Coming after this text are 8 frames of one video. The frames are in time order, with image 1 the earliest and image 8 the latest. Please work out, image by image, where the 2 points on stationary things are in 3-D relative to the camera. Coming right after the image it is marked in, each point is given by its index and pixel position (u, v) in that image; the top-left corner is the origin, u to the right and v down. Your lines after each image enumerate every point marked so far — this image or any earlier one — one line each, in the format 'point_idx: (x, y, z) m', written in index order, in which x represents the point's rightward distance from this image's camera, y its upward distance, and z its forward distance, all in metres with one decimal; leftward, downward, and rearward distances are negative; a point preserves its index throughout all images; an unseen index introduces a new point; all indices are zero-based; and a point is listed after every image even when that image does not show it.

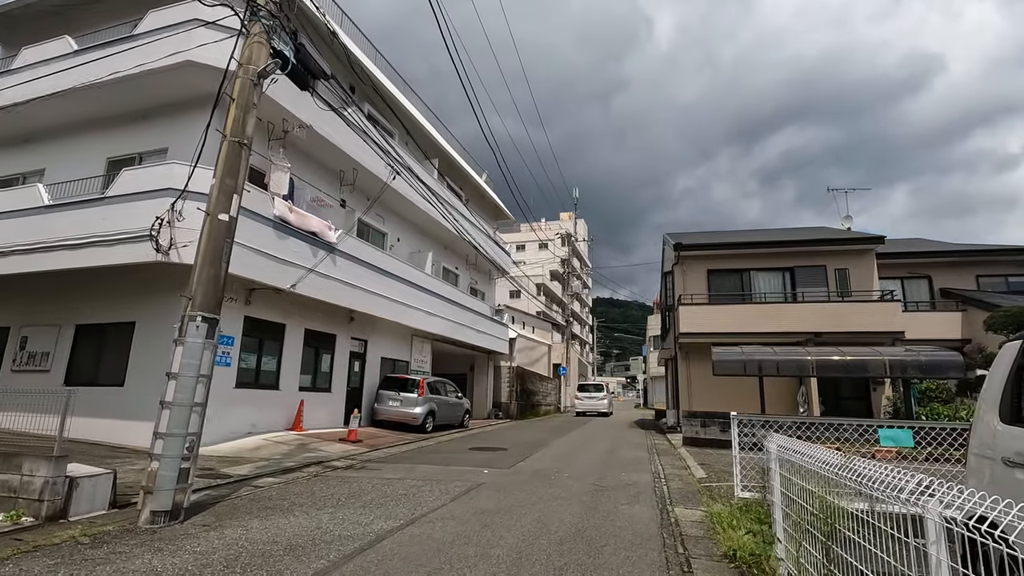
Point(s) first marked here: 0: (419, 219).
0: (-2.9, +2.1, +16.6) m
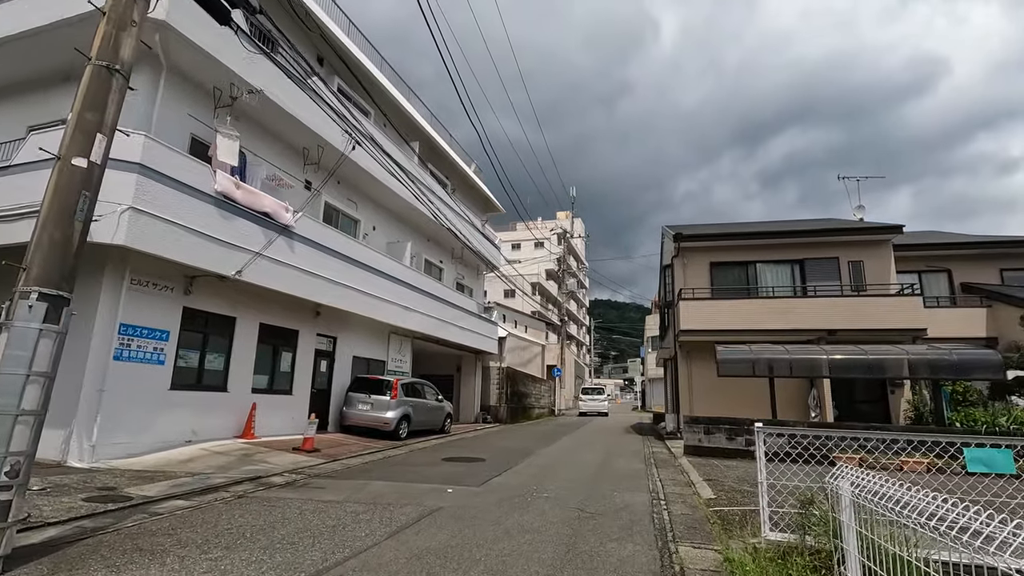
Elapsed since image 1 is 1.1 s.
0: (-3.3, +2.3, +15.2) m
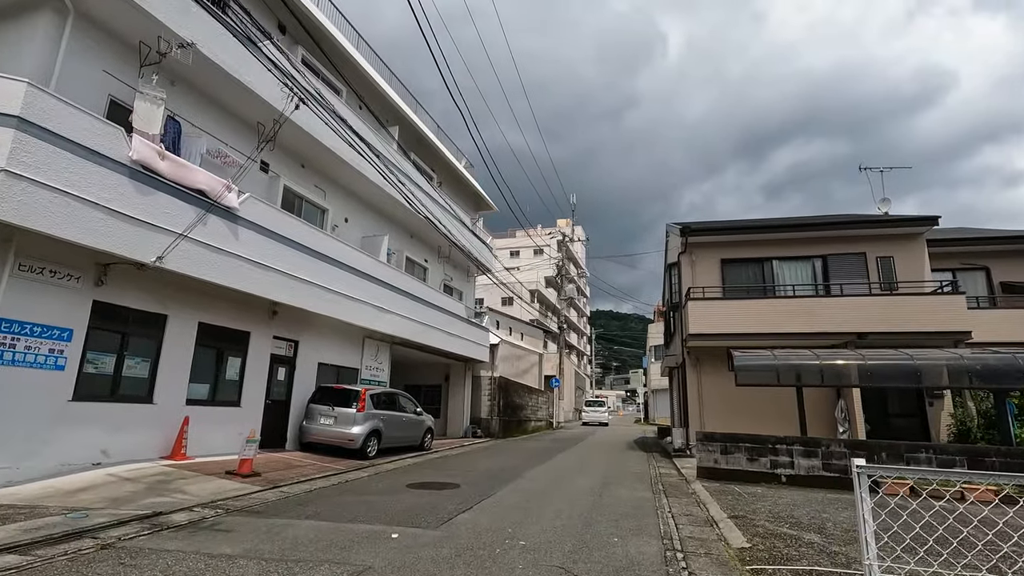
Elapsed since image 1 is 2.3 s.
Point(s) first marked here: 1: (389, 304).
0: (-3.6, +2.4, +13.7) m
1: (-3.1, -0.4, +13.6) m
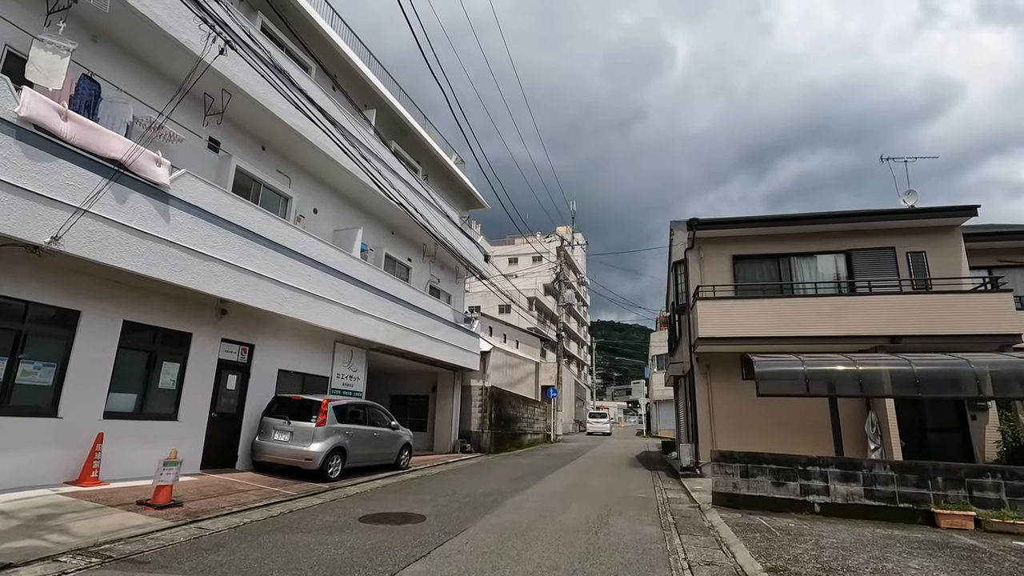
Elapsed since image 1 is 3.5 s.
0: (-3.9, +2.4, +12.4) m
1: (-3.4, -0.4, +12.2) m
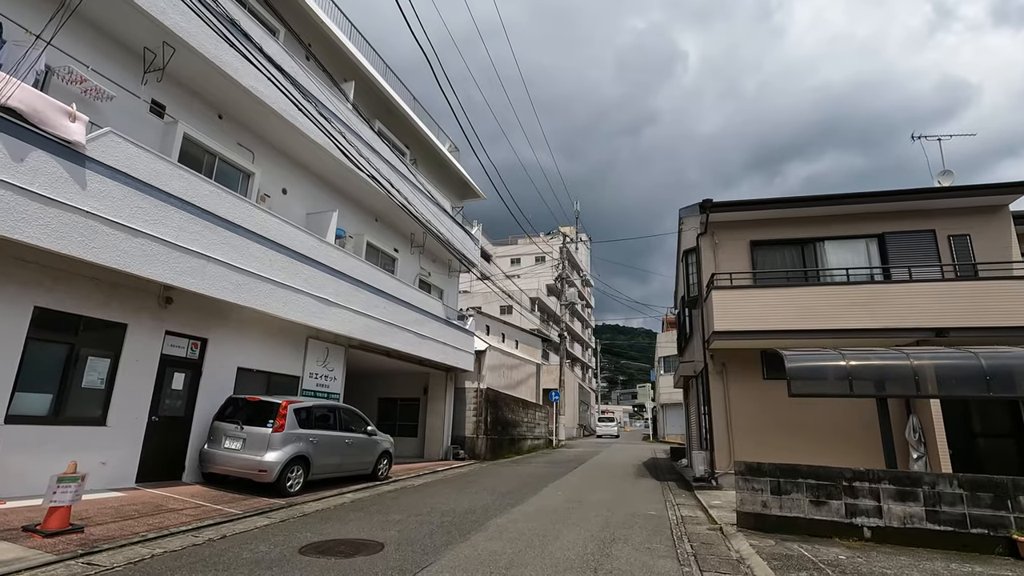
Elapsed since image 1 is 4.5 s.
0: (-4.1, +2.6, +11.1) m
1: (-3.6, -0.1, +10.9) m
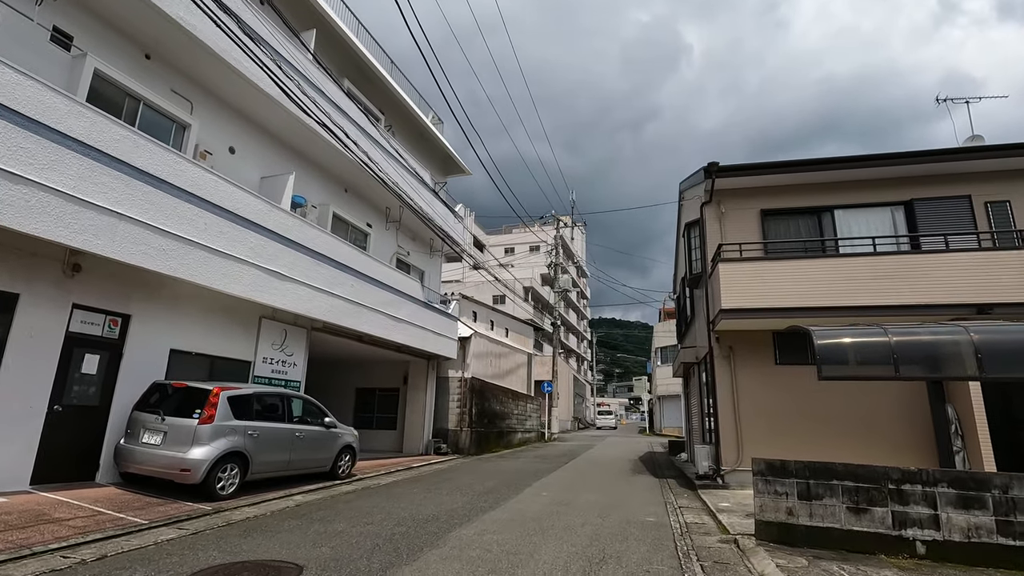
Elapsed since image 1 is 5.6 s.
0: (-4.4, +3.1, +9.8) m
1: (-3.9, +0.3, +9.6) m
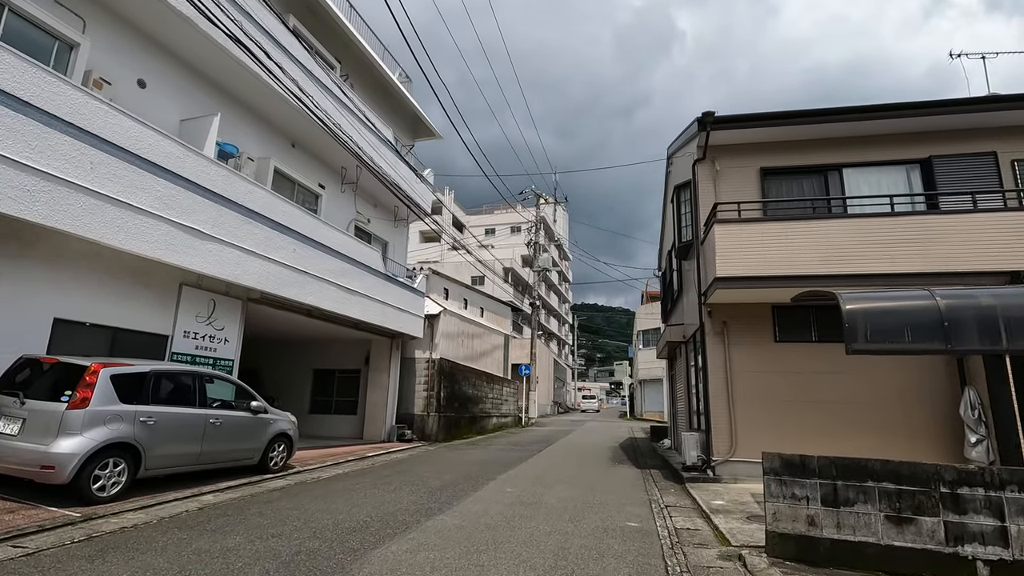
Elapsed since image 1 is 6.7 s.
0: (-4.9, +3.7, +8.3) m
1: (-4.5, +0.9, +8.2) m
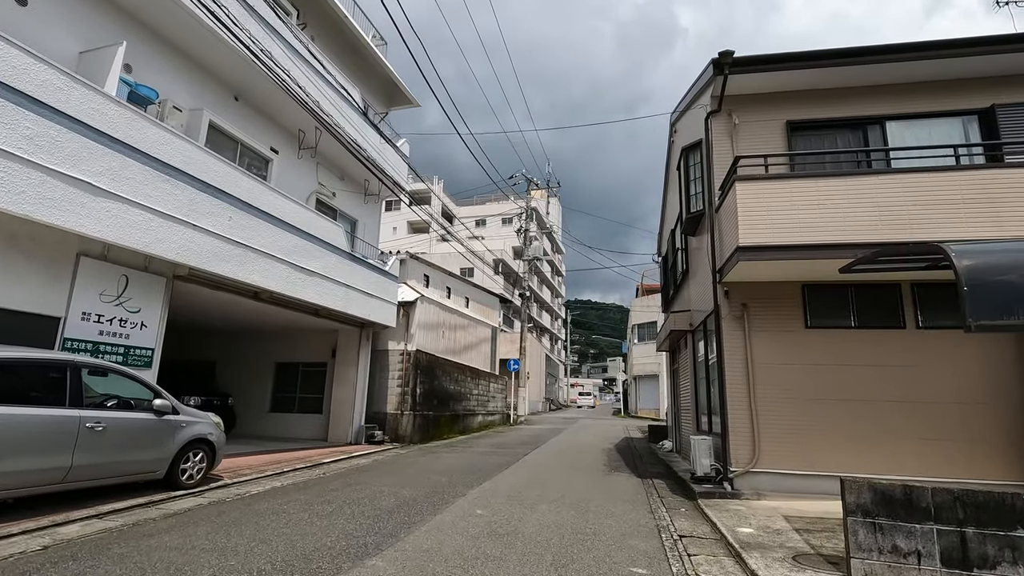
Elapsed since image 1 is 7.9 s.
0: (-5.2, +4.0, +6.6) m
1: (-4.8, +1.3, +6.6) m
